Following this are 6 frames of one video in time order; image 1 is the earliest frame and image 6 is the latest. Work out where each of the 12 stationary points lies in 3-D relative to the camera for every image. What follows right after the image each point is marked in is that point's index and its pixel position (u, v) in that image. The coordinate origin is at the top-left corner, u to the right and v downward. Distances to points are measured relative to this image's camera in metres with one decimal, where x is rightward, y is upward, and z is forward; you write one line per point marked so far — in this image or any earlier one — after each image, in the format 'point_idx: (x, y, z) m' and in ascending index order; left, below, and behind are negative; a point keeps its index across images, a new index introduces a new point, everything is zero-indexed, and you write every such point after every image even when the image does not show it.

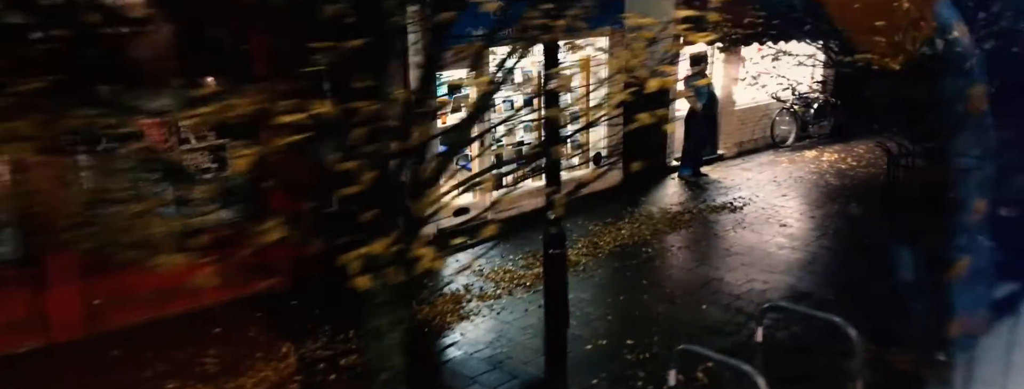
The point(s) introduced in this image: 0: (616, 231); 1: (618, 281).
0: (+1.1, -0.4, +7.2) m
1: (+1.2, -0.7, +6.3) m
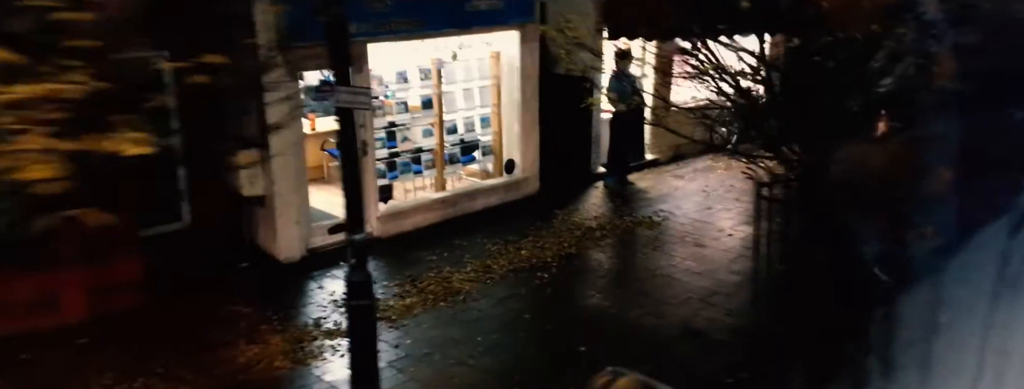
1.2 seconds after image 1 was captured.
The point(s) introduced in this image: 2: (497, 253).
0: (0.0, -0.6, +6.6) m
1: (+0.2, -0.9, +5.6) m
2: (-0.1, -0.5, +6.5) m
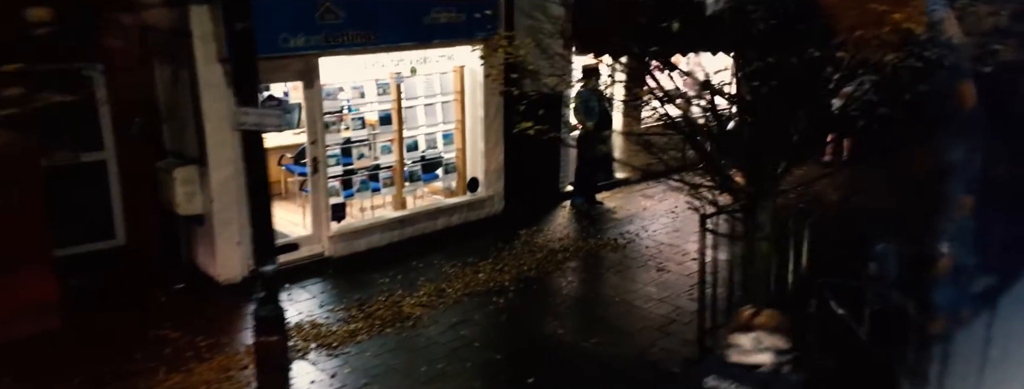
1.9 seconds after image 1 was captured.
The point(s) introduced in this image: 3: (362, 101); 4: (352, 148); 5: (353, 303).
0: (-0.3, -0.7, +6.3) m
1: (-0.1, -1.0, +5.4) m
2: (-0.5, -0.7, +6.3) m
3: (-1.4, +0.8, +6.3) m
4: (-1.4, +0.4, +6.3) m
5: (-1.2, -0.8, +5.4) m
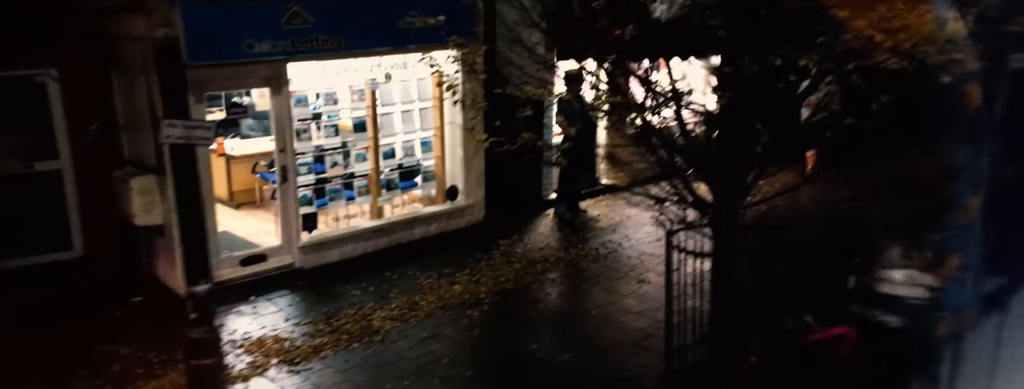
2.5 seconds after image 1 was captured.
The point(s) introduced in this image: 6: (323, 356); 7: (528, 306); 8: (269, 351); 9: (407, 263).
0: (-0.5, -0.8, +6.2) m
1: (-0.4, -1.1, +5.2) m
2: (-0.7, -0.8, +6.1) m
3: (-1.6, +0.8, +6.2) m
4: (-1.6, +0.3, +6.2) m
5: (-1.4, -0.9, +5.3) m
6: (-1.3, -1.1, +4.7) m
7: (+0.1, -1.0, +6.1) m
8: (-1.6, -1.0, +4.6) m
9: (-1.0, -0.6, +6.5) m
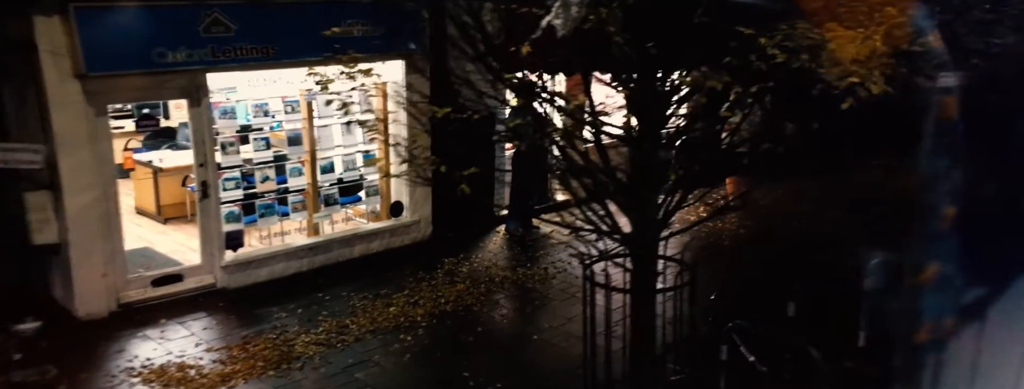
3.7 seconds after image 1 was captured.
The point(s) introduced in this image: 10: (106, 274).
0: (-1.1, -1.0, +5.9) m
1: (-0.9, -1.3, +5.0) m
2: (-1.2, -1.0, +5.8) m
3: (-2.1, +0.6, +5.9) m
4: (-2.2, +0.2, +5.9) m
5: (-1.9, -1.0, +5.0) m
6: (-1.8, -1.2, +4.4) m
7: (-0.4, -1.1, +5.8) m
8: (-2.1, -1.1, +4.3) m
9: (-1.5, -0.8, +6.2) m
10: (-2.8, -0.5, +4.8) m
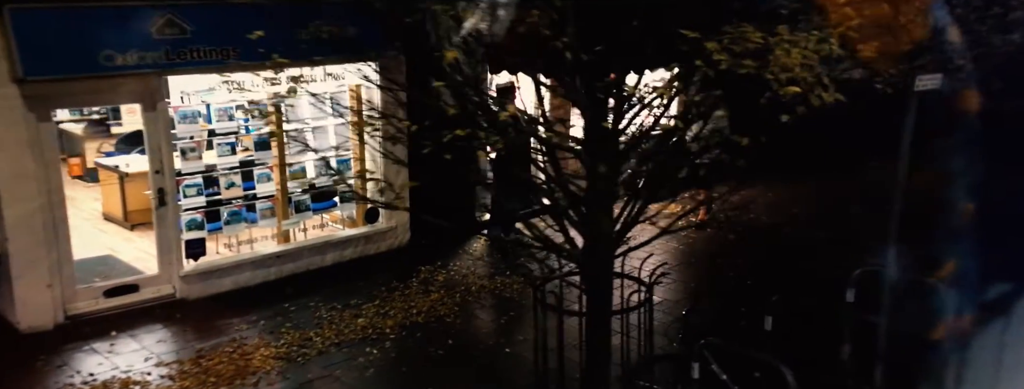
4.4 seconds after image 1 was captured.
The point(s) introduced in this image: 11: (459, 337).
0: (-1.3, -1.0, +5.7) m
1: (-1.1, -1.3, +4.8) m
2: (-1.5, -1.0, +5.6) m
3: (-2.3, +0.6, +5.7) m
4: (-2.4, +0.2, +5.7) m
5: (-2.2, -1.1, +4.8) m
6: (-2.0, -1.3, +4.2) m
7: (-0.6, -1.2, +5.6) m
8: (-2.3, -1.2, +4.1) m
9: (-1.7, -0.8, +6.0) m
10: (-3.0, -0.6, +4.6) m
11: (-0.5, -1.2, +5.7) m
